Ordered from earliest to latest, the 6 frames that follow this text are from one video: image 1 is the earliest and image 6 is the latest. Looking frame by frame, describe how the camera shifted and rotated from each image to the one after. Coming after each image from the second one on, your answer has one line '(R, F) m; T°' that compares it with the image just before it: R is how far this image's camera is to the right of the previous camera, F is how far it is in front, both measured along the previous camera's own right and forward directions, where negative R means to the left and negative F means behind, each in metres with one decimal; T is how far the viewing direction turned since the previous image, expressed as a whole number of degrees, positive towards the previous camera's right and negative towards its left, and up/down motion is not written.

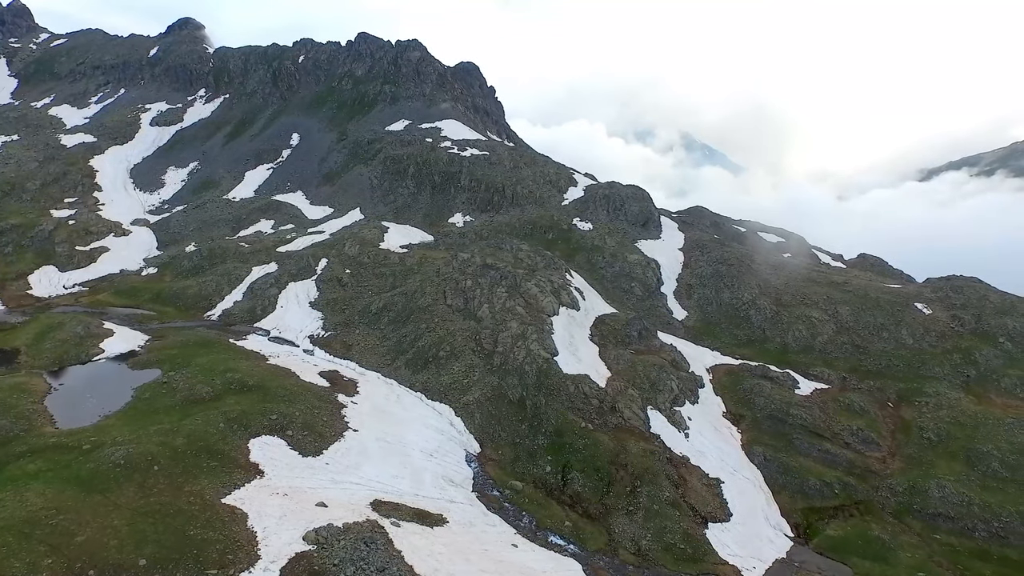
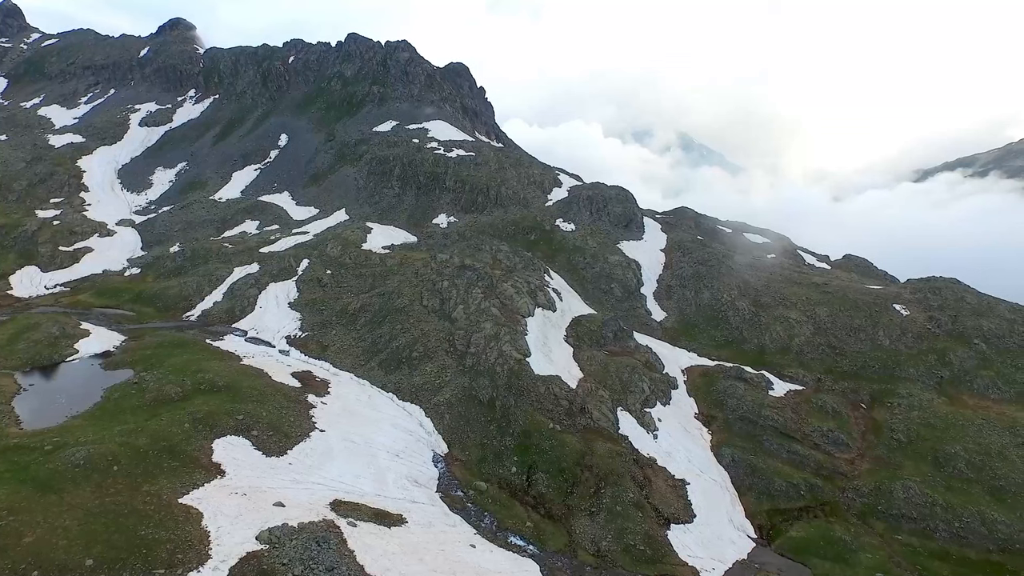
(+3.3, -0.2) m; 0°
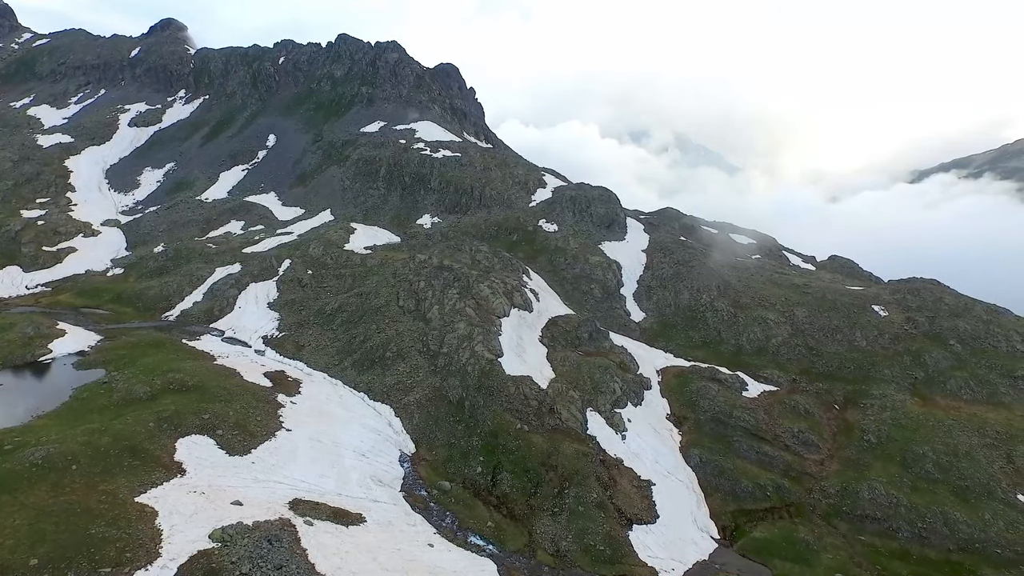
(+3.4, -0.1) m; 0°
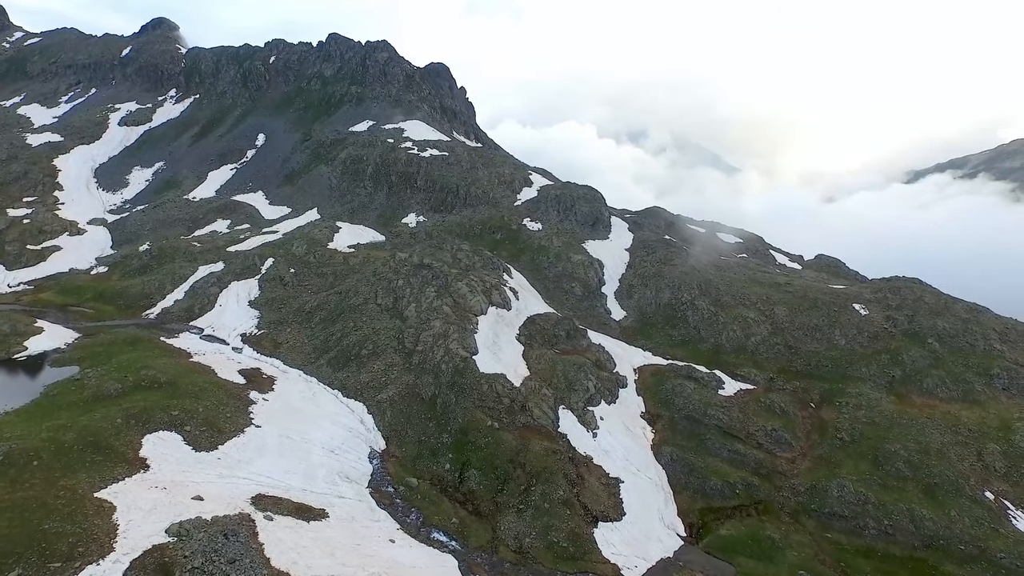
(+3.1, 0.0) m; 0°
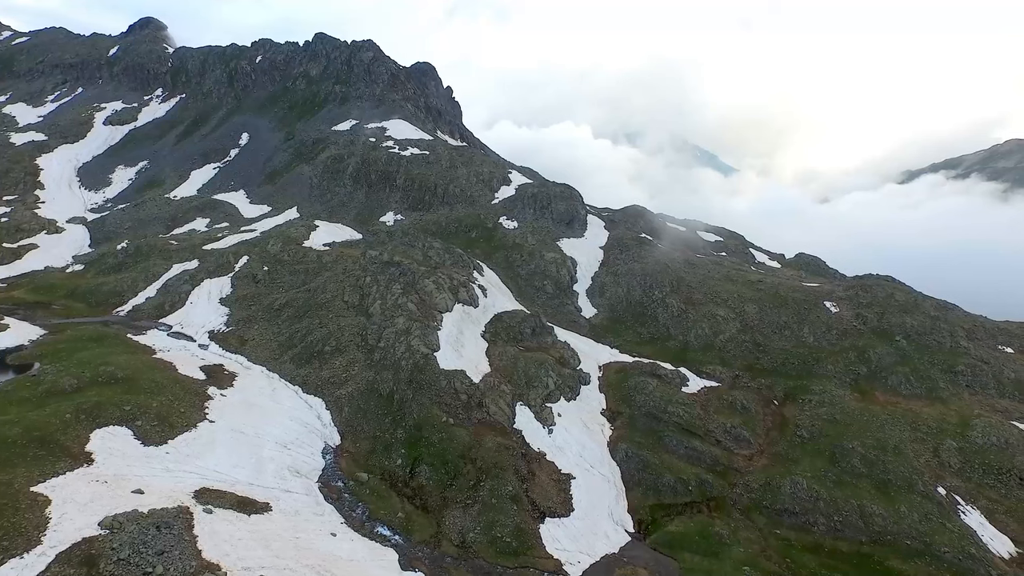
(+4.8, 0.0) m; 0°
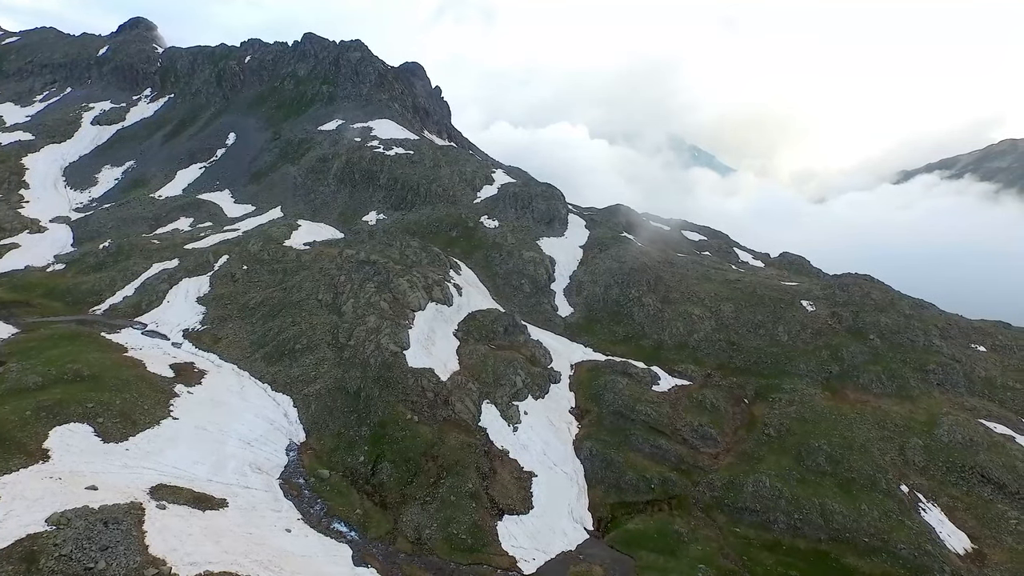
(+3.7, 0.0) m; 0°
